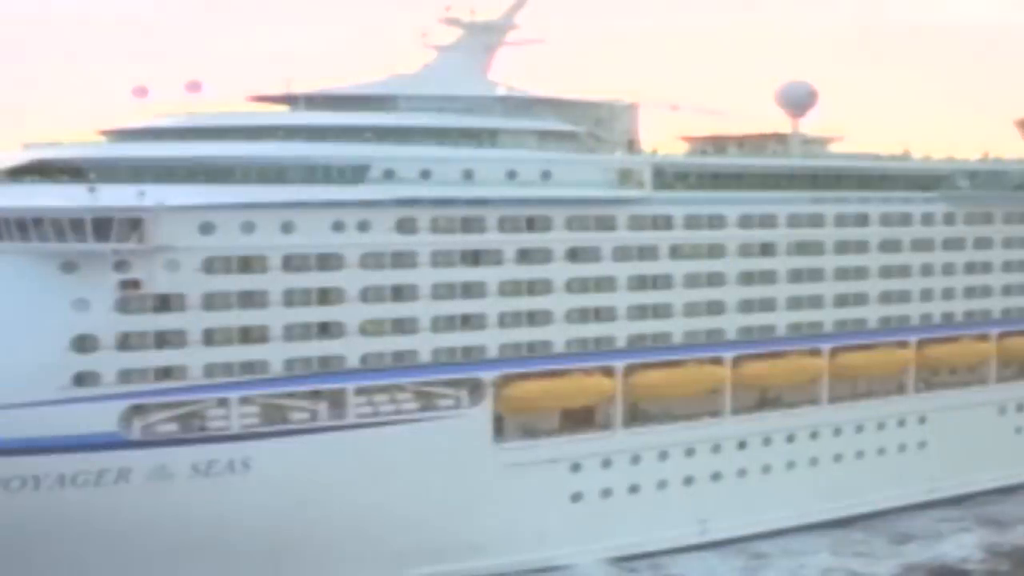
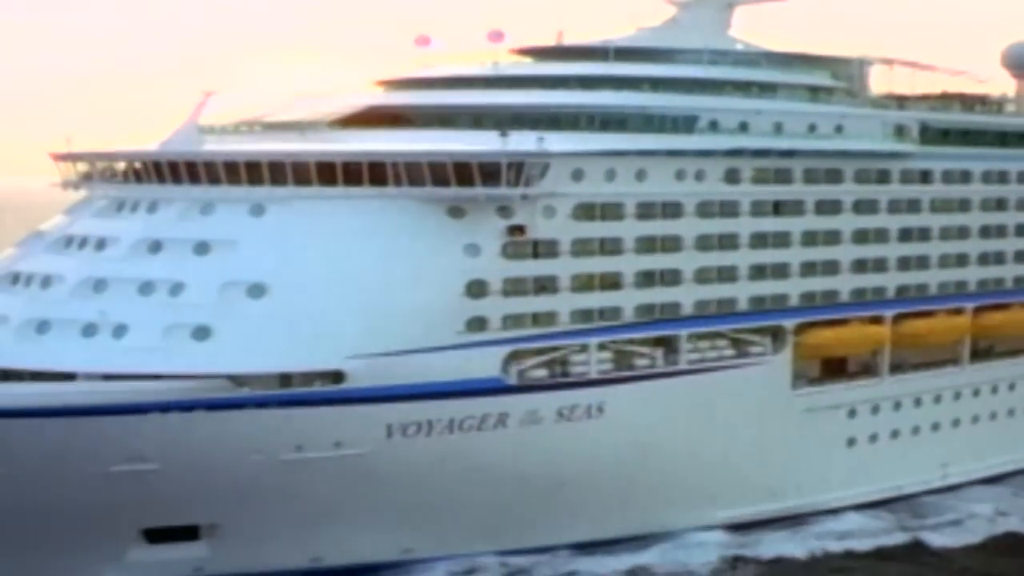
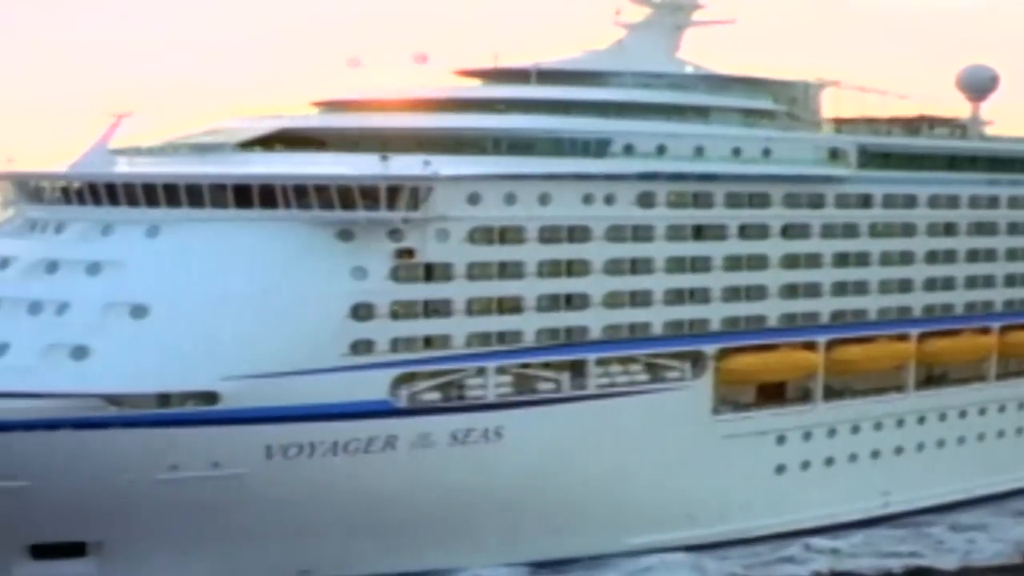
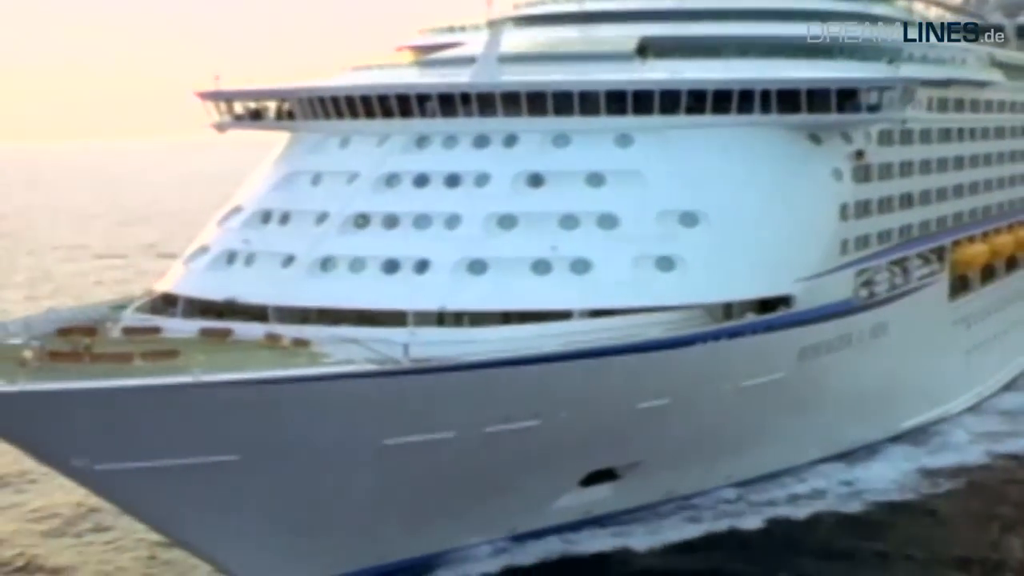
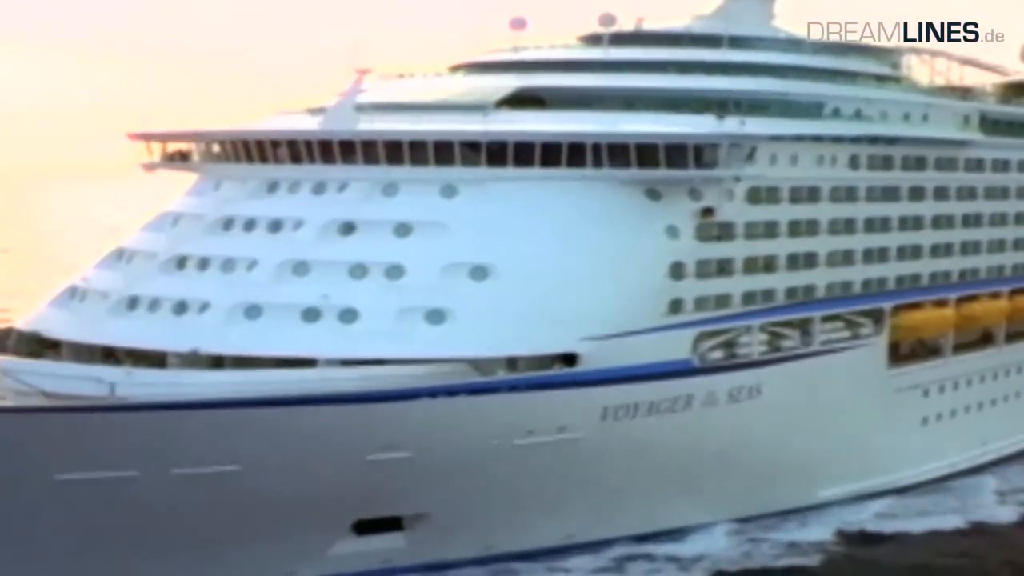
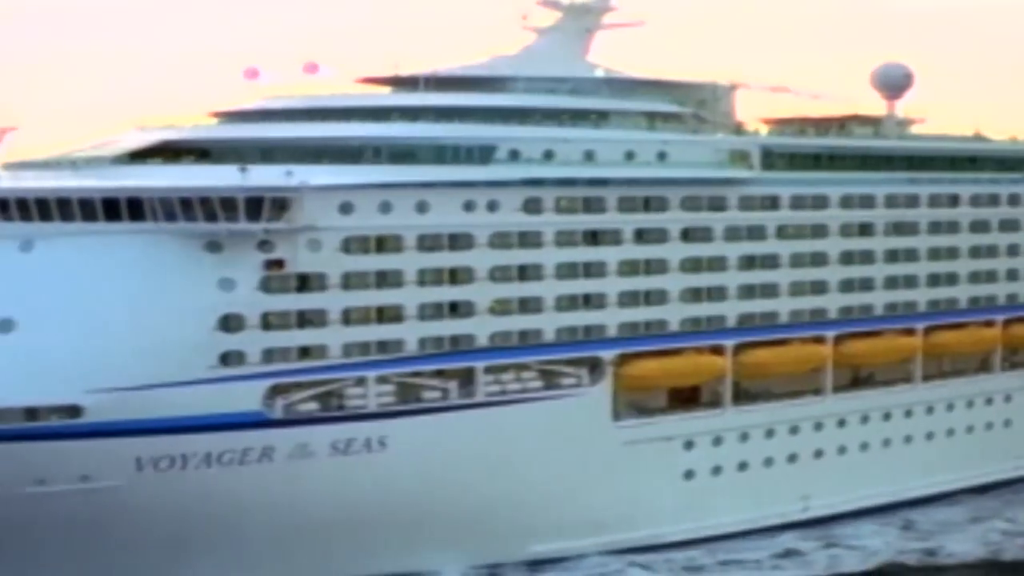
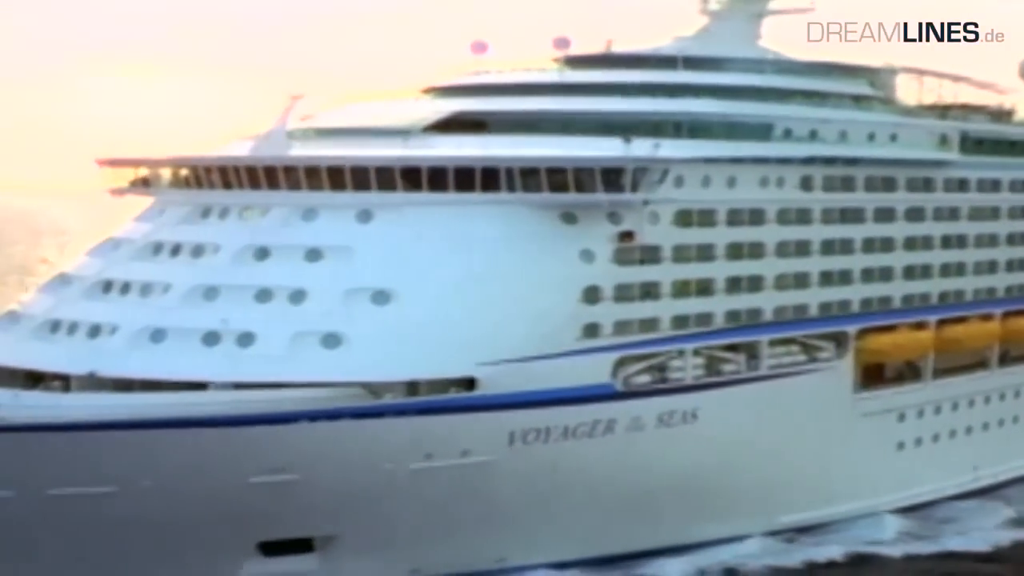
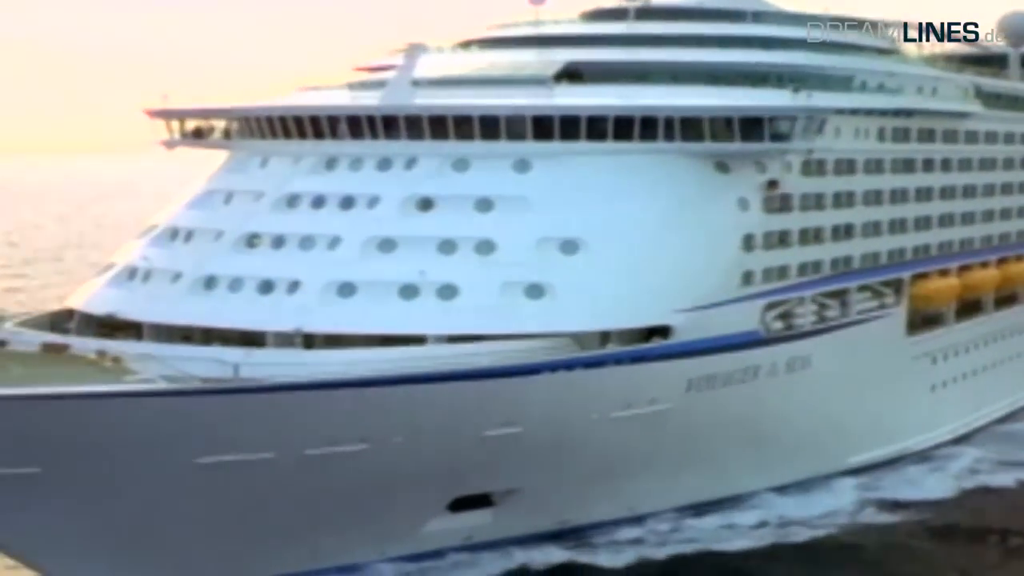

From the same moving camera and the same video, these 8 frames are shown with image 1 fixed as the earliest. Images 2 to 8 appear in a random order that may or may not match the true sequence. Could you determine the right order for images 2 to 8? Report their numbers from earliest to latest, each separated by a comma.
6, 3, 2, 7, 5, 8, 4
